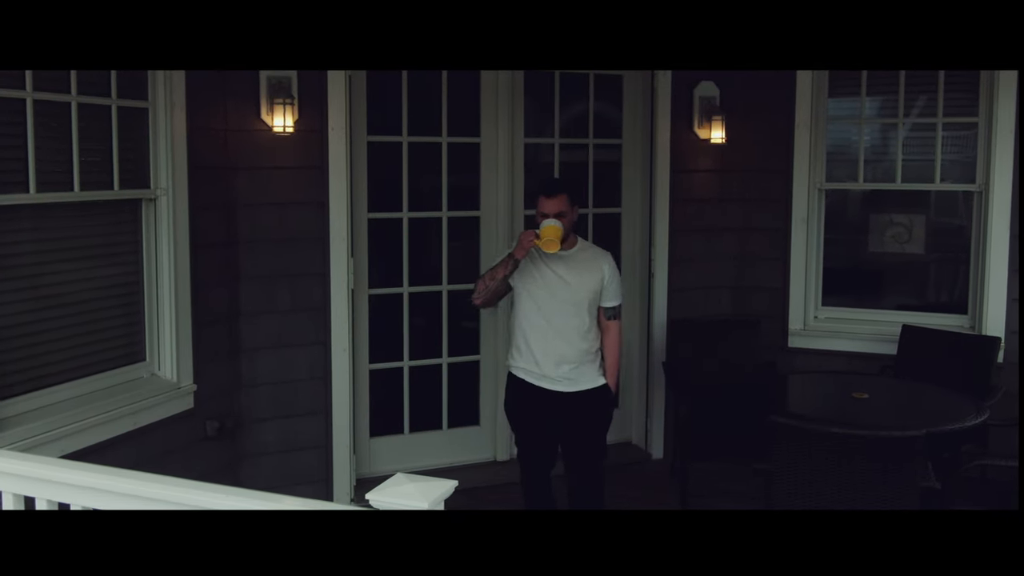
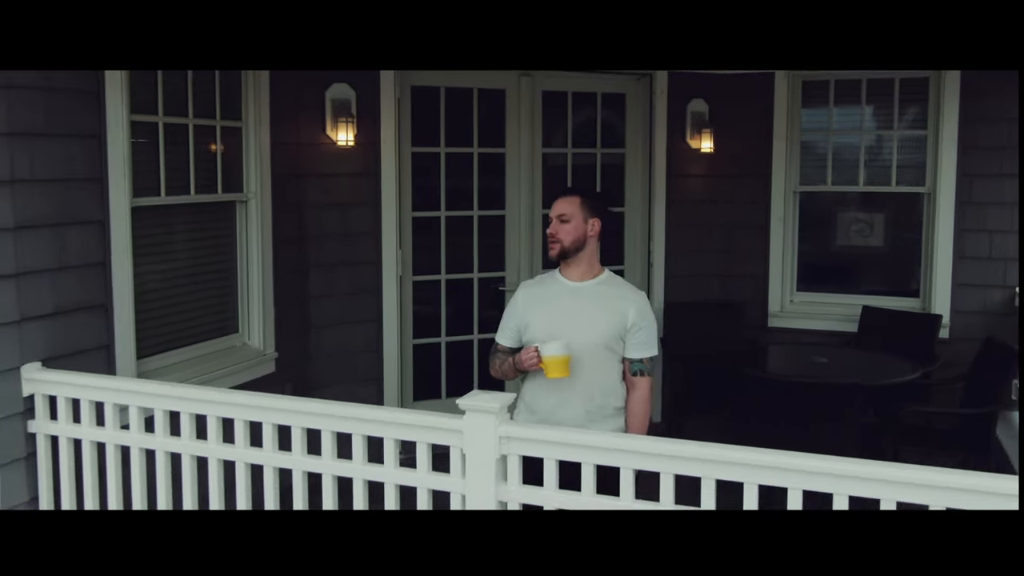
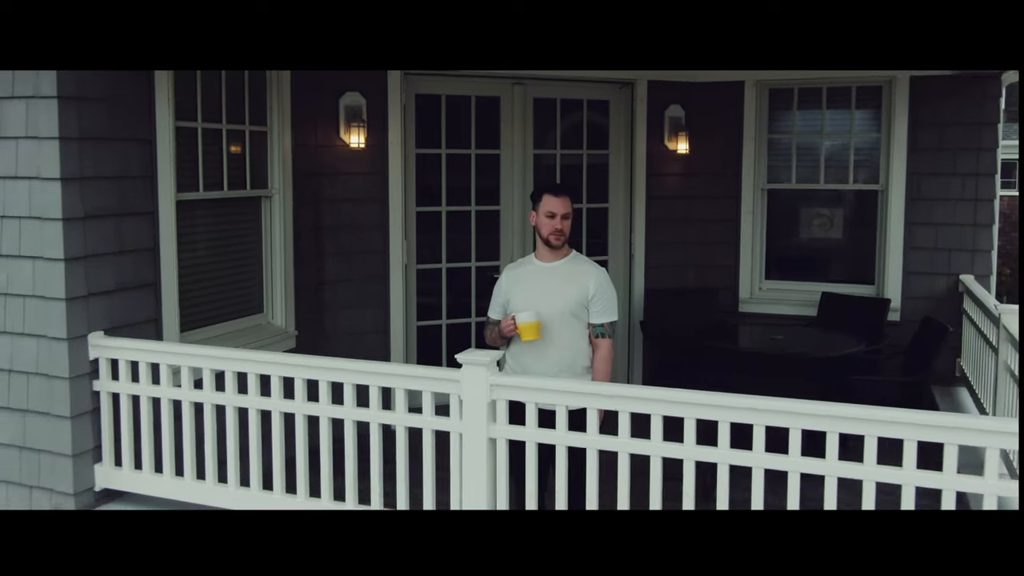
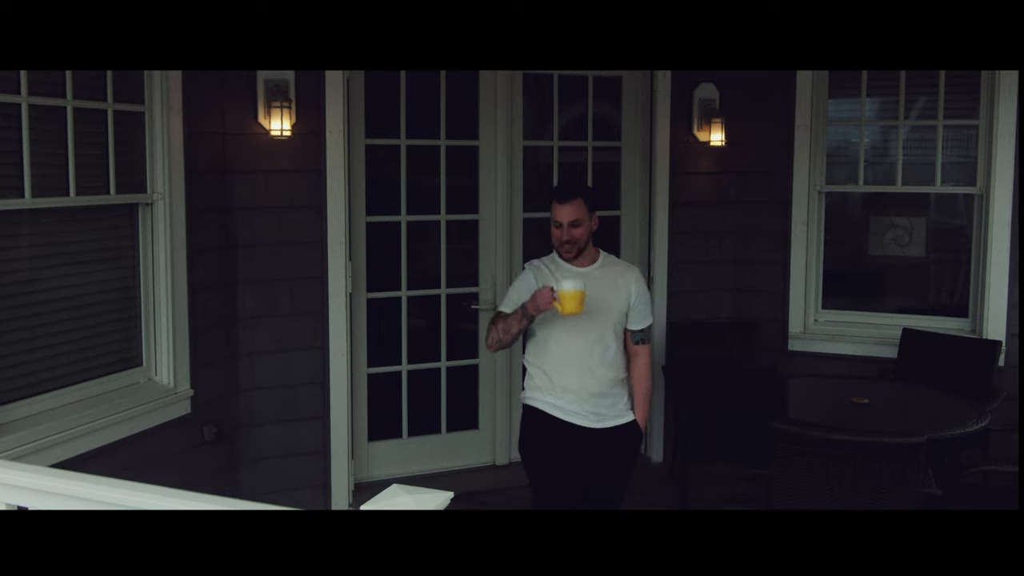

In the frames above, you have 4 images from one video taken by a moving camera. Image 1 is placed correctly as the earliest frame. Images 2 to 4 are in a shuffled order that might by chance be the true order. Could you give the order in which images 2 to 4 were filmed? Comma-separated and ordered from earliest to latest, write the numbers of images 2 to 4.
4, 2, 3
